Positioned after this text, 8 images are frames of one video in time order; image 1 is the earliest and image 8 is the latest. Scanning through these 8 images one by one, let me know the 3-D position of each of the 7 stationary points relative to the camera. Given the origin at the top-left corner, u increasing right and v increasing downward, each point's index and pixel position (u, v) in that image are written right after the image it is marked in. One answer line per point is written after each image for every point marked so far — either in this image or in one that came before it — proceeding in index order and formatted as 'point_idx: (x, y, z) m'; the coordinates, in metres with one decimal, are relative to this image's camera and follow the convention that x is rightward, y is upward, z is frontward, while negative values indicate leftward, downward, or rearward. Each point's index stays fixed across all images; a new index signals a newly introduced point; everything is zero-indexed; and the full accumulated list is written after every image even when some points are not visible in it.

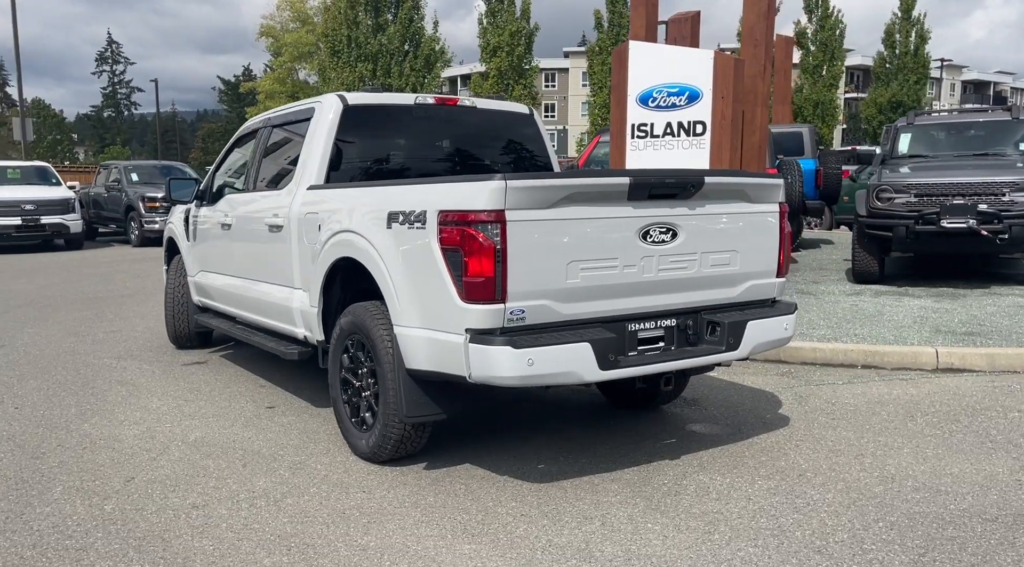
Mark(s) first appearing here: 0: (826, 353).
0: (+2.7, -0.6, +6.7) m
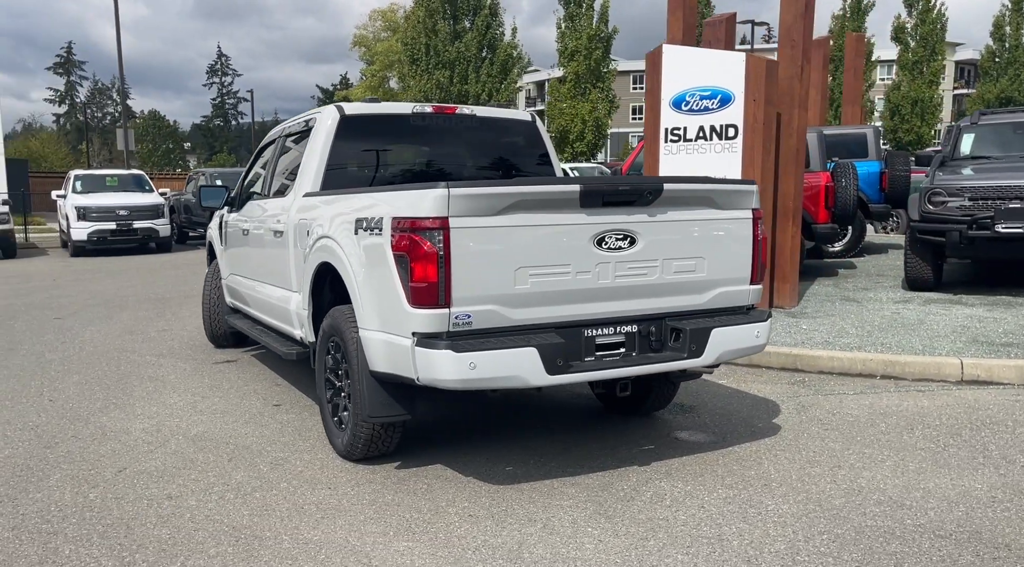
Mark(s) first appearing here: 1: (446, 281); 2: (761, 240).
0: (+2.8, -0.7, +6.5) m
1: (-0.3, 0.0, +3.4) m
2: (+1.4, +0.2, +4.3) m
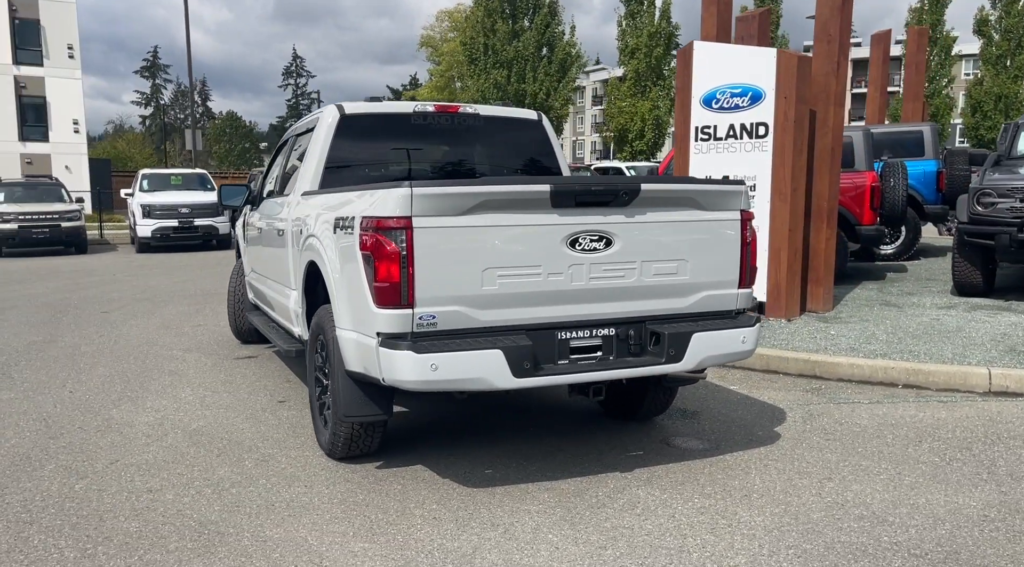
0: (+2.9, -0.7, +6.3) m
1: (-0.5, 0.0, +3.4) m
2: (+1.3, +0.2, +4.1) m
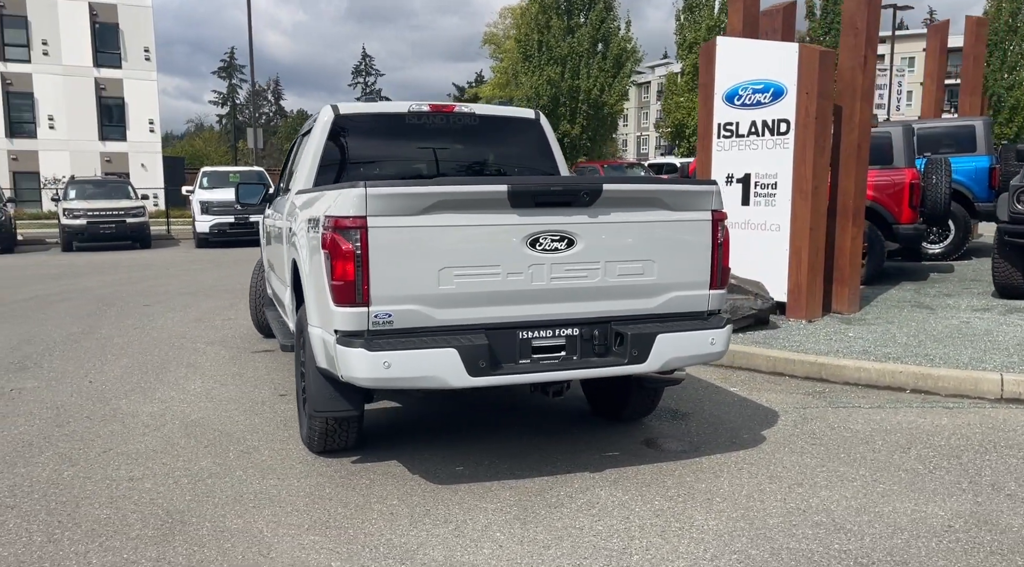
0: (+2.8, -0.7, +6.1) m
1: (-0.7, 0.0, +3.5) m
2: (+1.1, +0.2, +4.1) m
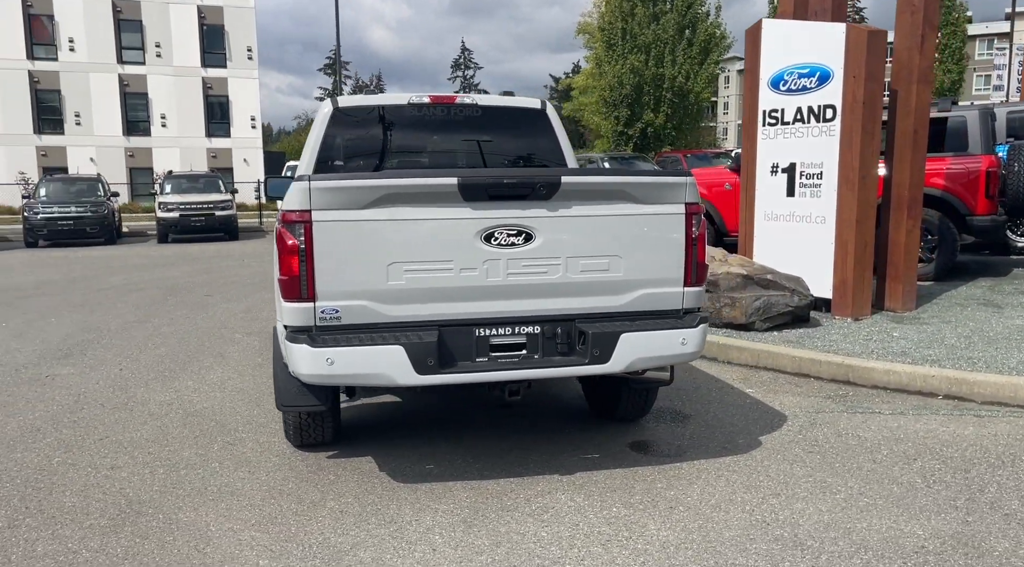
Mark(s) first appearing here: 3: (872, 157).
0: (+2.9, -0.7, +5.7) m
1: (-0.9, 0.0, +3.4) m
2: (+0.9, +0.2, +3.8) m
3: (+3.7, +1.3, +8.1) m
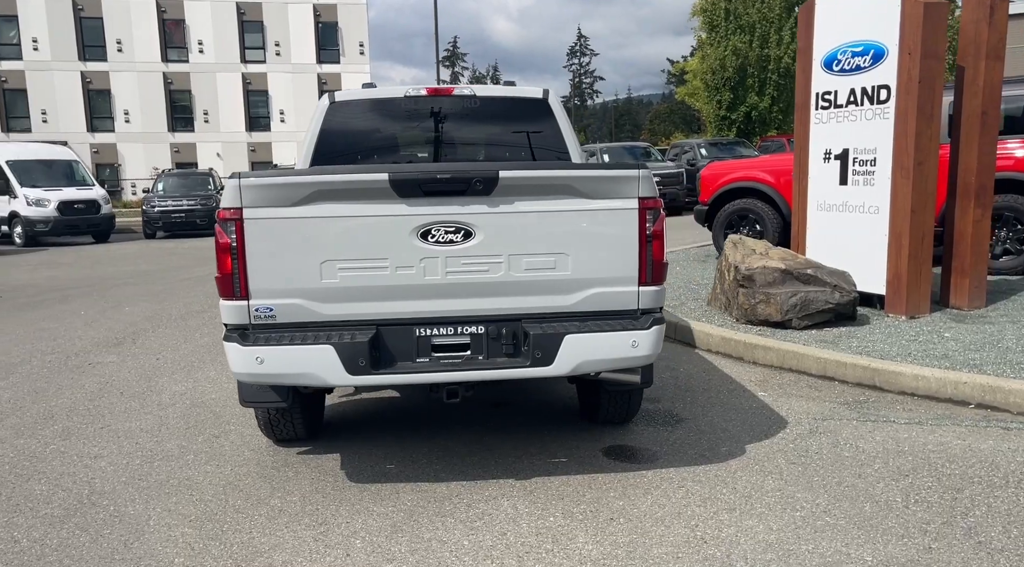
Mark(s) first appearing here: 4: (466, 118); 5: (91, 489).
0: (+2.8, -0.7, +5.2) m
1: (-1.2, 0.0, +3.4) m
2: (+0.7, +0.2, +3.6) m
3: (+4.0, +1.4, +7.5) m
4: (-0.3, +1.2, +5.6) m
5: (-2.1, -1.0, +3.9) m
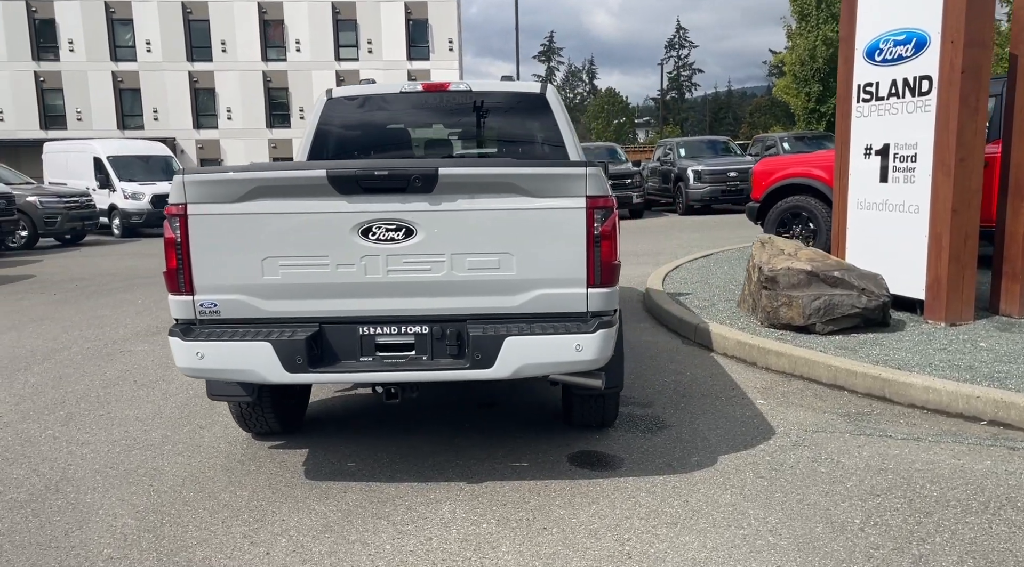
0: (+2.7, -0.7, +4.9) m
1: (-1.5, +0.1, +3.5) m
2: (+0.4, +0.2, +3.5) m
3: (+4.1, +1.3, +7.0) m
4: (-0.4, +1.2, +5.6) m
5: (-2.3, -1.0, +4.1) m
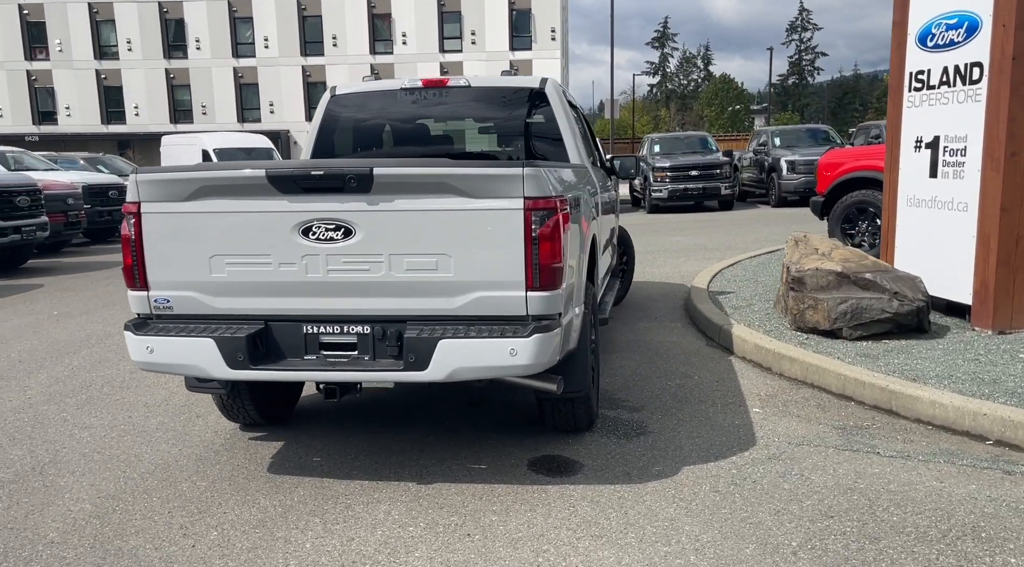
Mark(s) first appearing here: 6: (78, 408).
0: (+2.5, -0.7, +4.5) m
1: (-1.7, +0.1, +3.6) m
2: (+0.1, +0.2, +3.4) m
3: (+4.3, +1.3, +6.4) m
4: (-0.4, +1.2, +5.6) m
5: (-2.5, -1.0, +4.3) m
6: (-3.1, -0.8, +5.4) m
